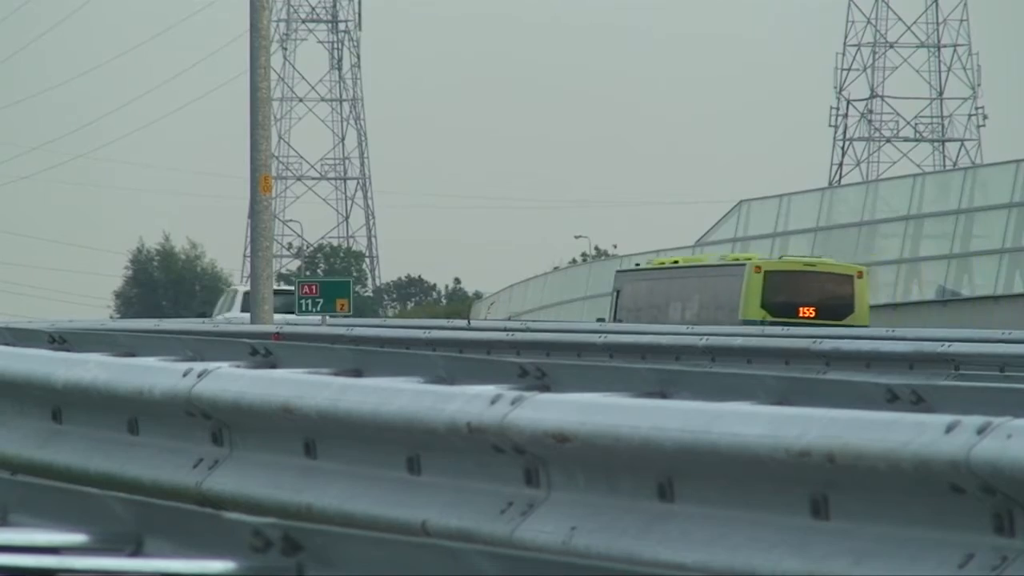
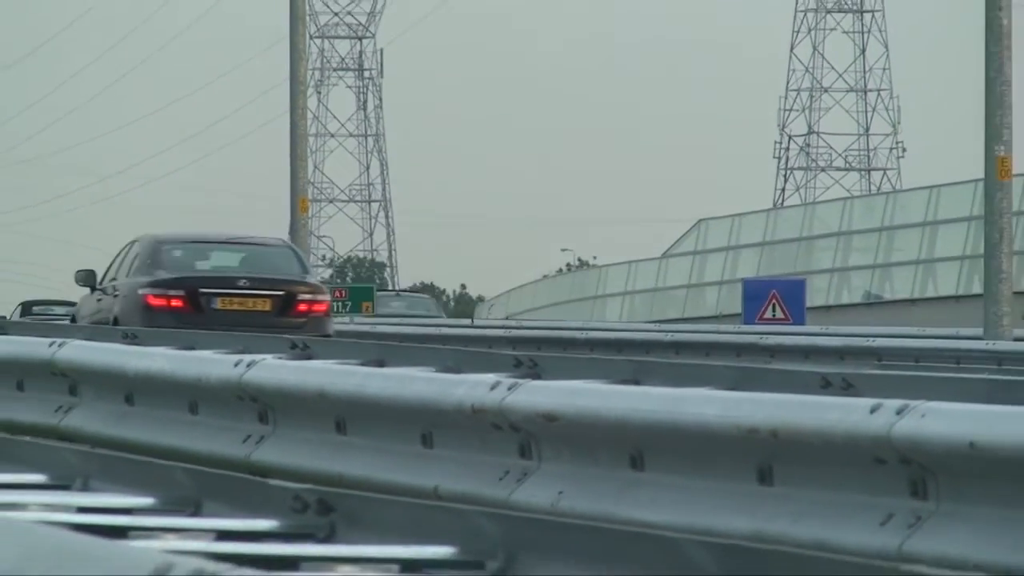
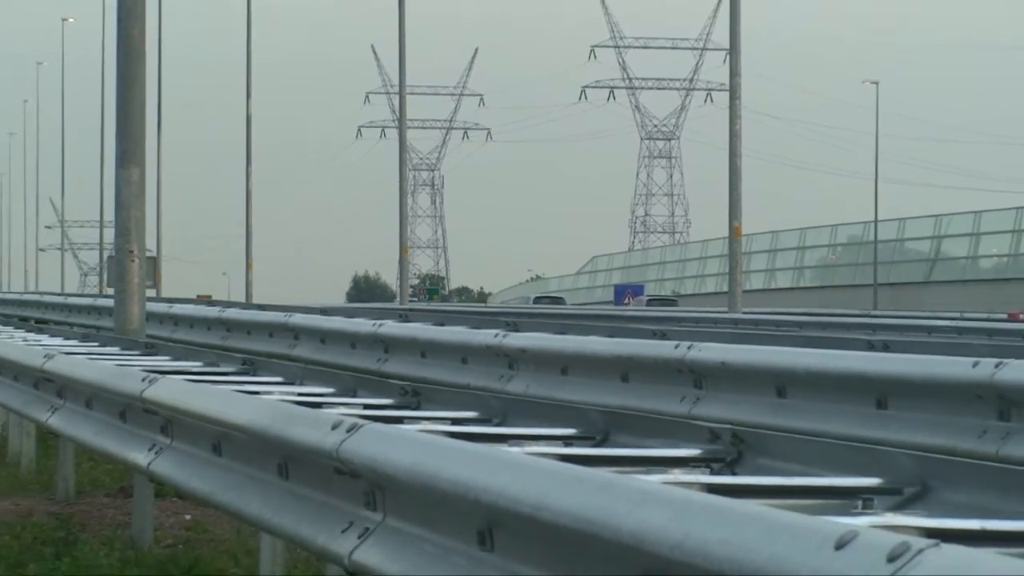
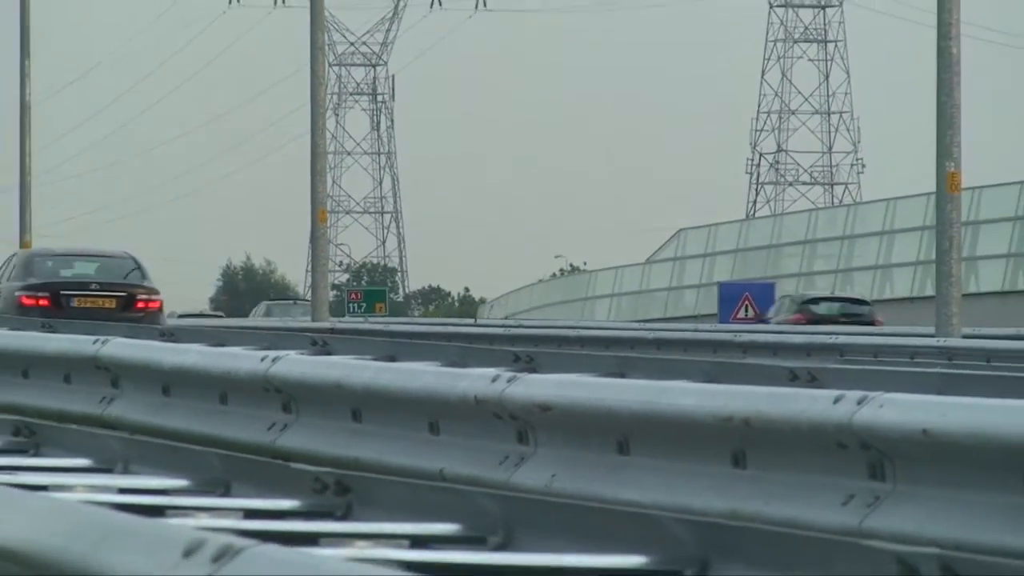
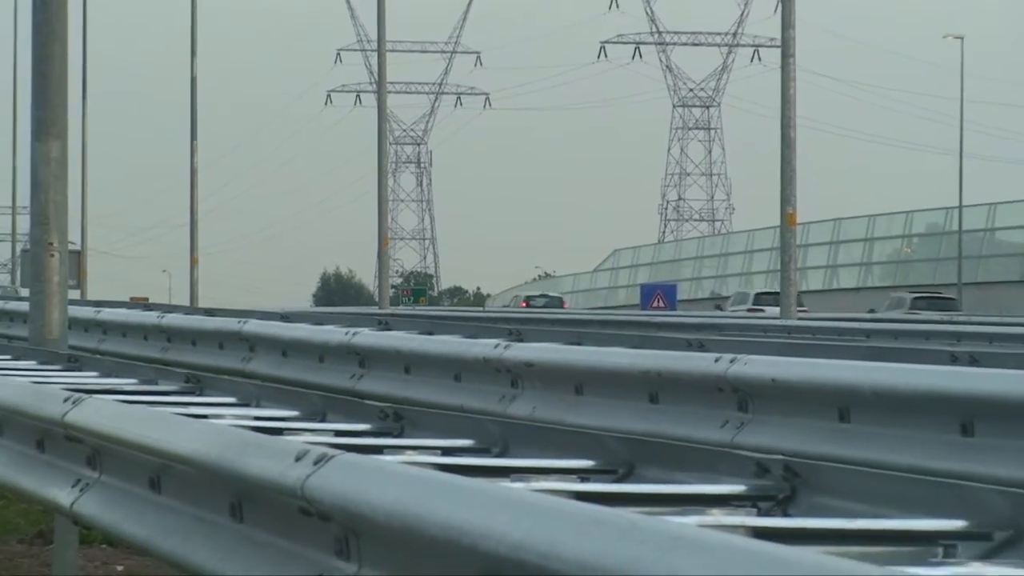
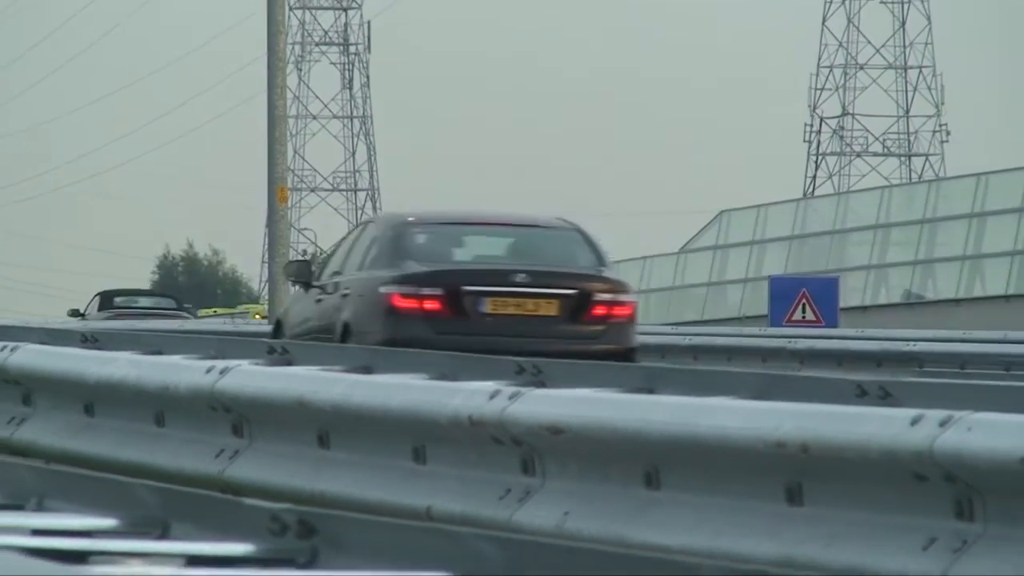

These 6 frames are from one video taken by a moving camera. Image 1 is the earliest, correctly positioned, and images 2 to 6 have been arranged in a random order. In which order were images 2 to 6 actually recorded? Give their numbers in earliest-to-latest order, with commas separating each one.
6, 2, 4, 5, 3
